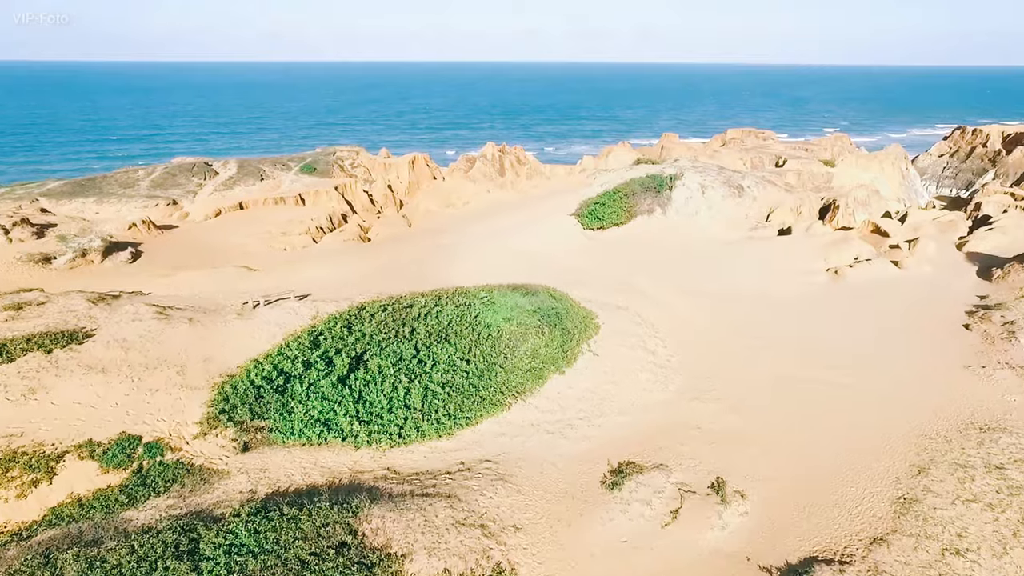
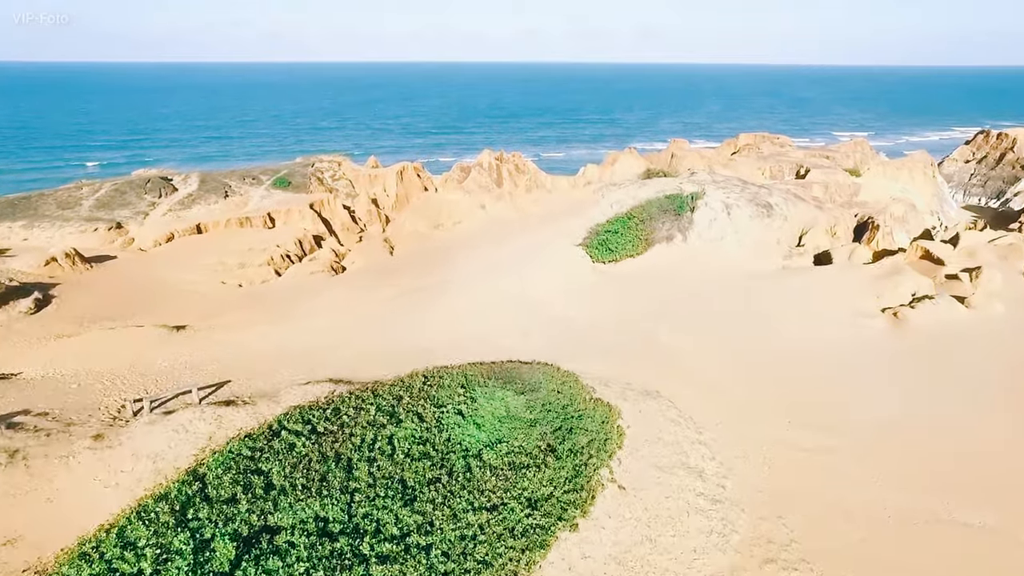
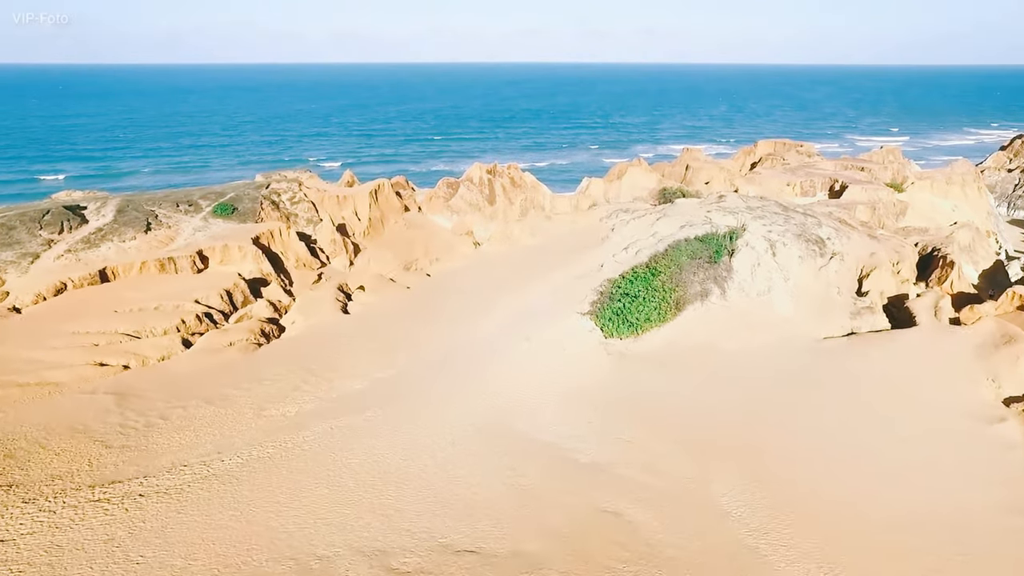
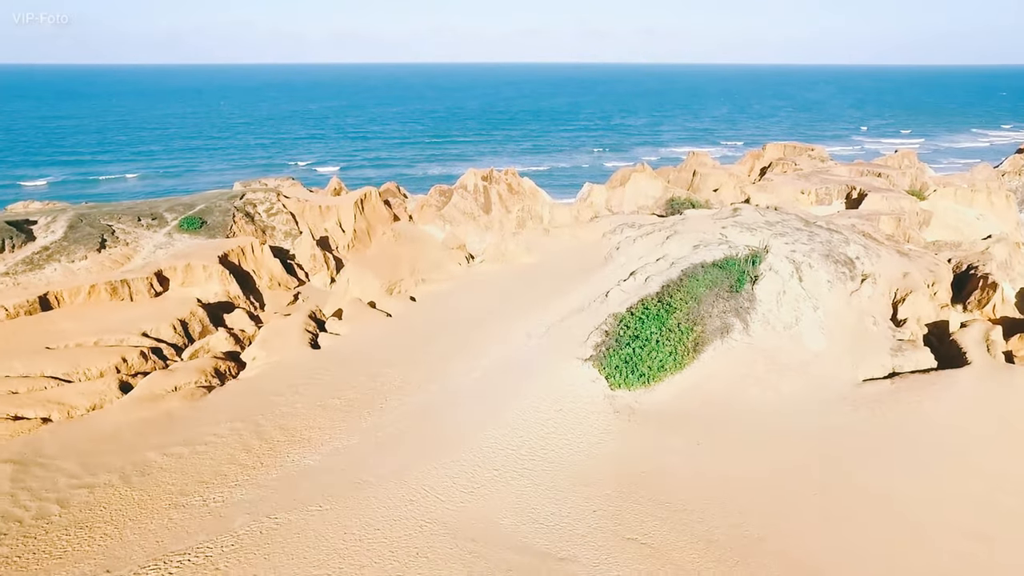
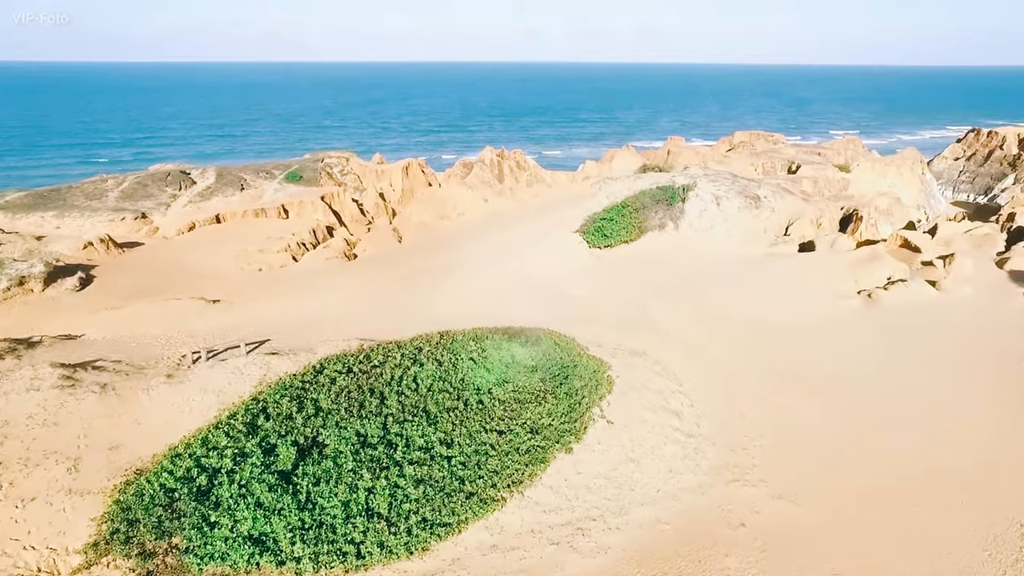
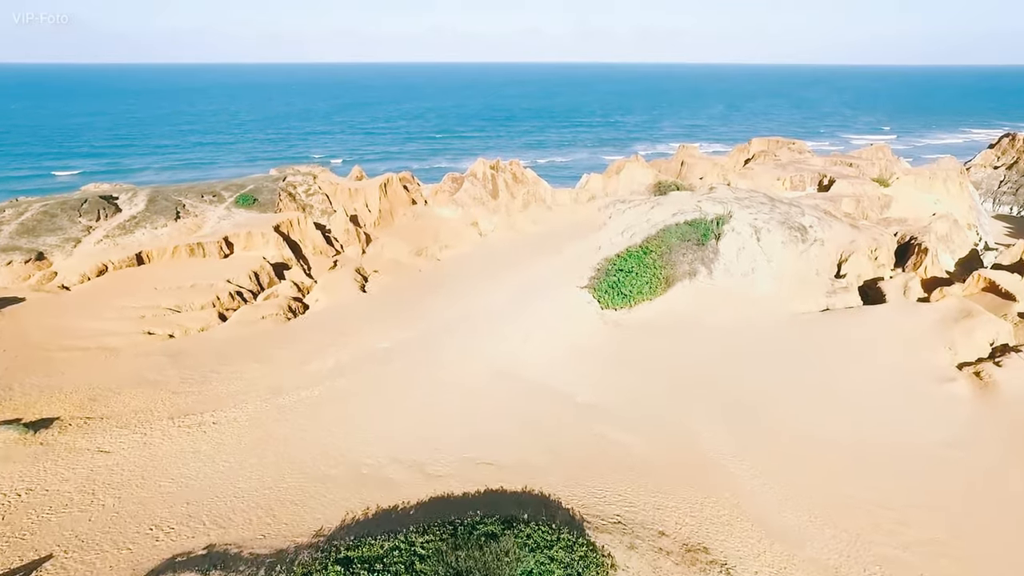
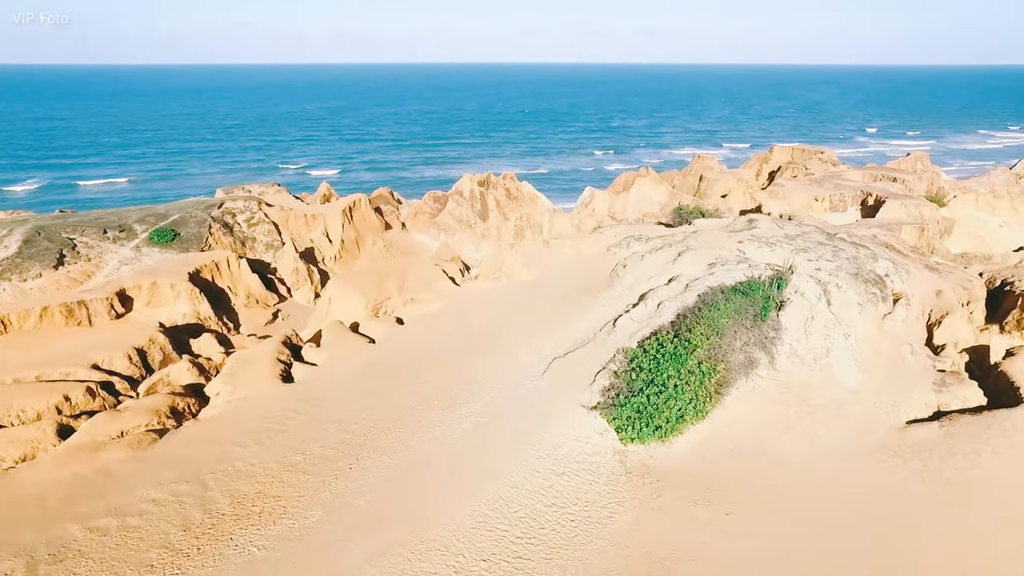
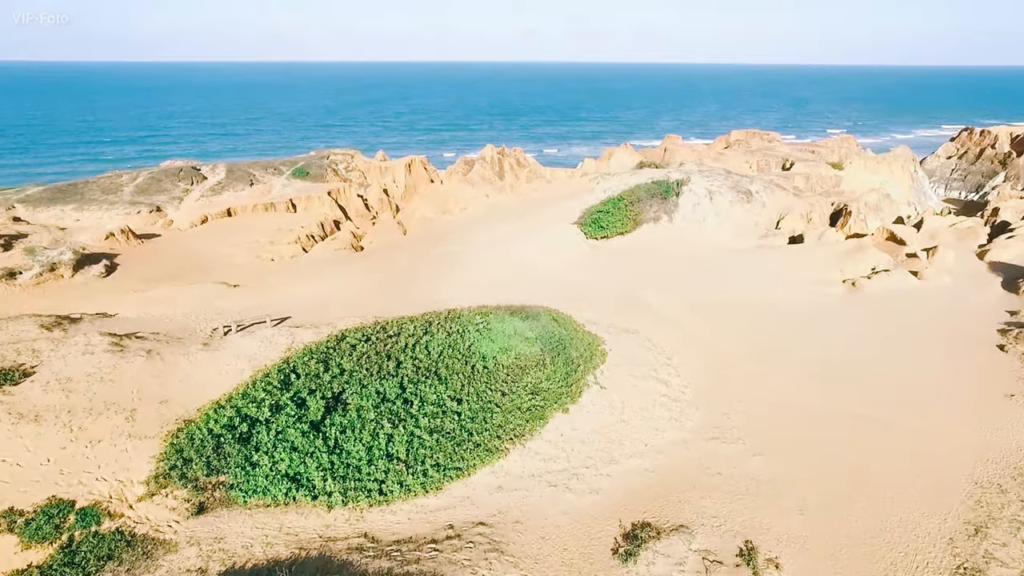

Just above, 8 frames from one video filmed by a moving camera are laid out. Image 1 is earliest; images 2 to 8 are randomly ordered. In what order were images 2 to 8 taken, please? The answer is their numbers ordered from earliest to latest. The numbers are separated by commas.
8, 5, 2, 6, 3, 4, 7
